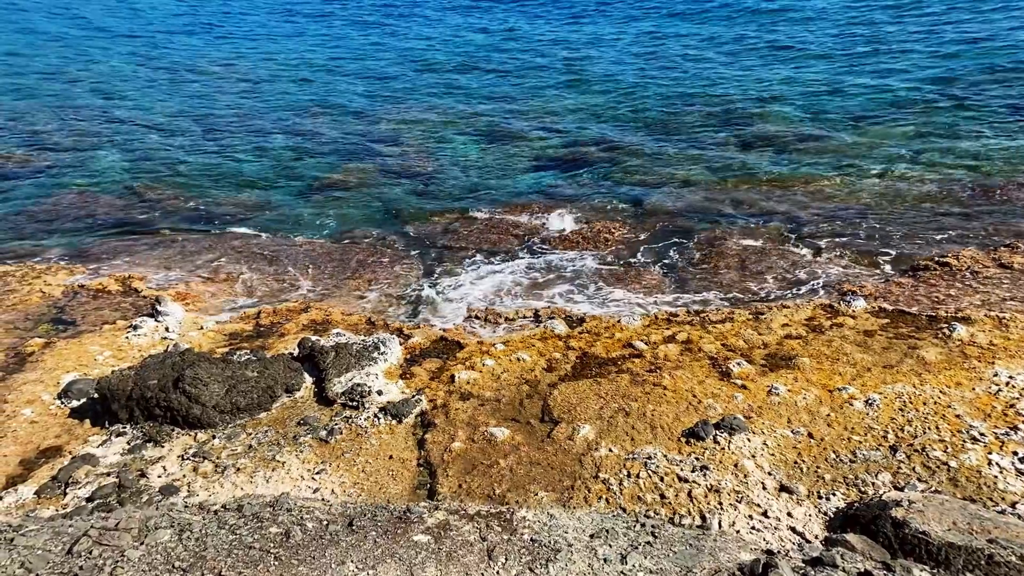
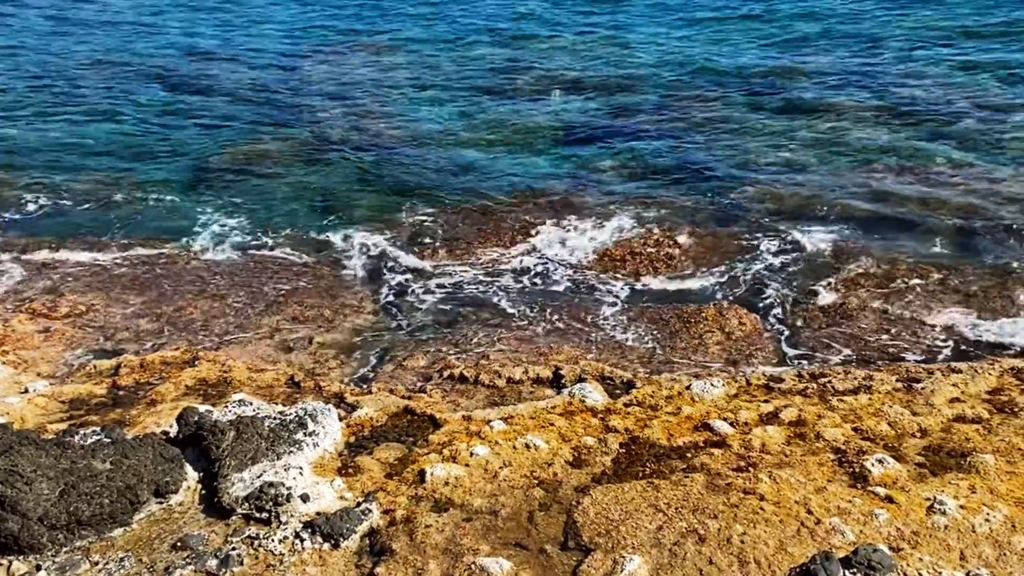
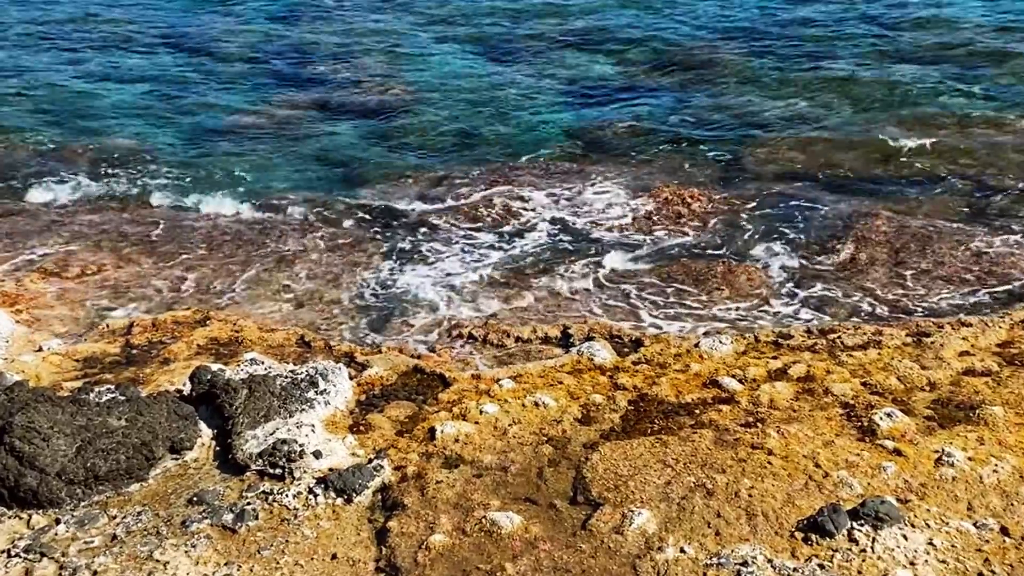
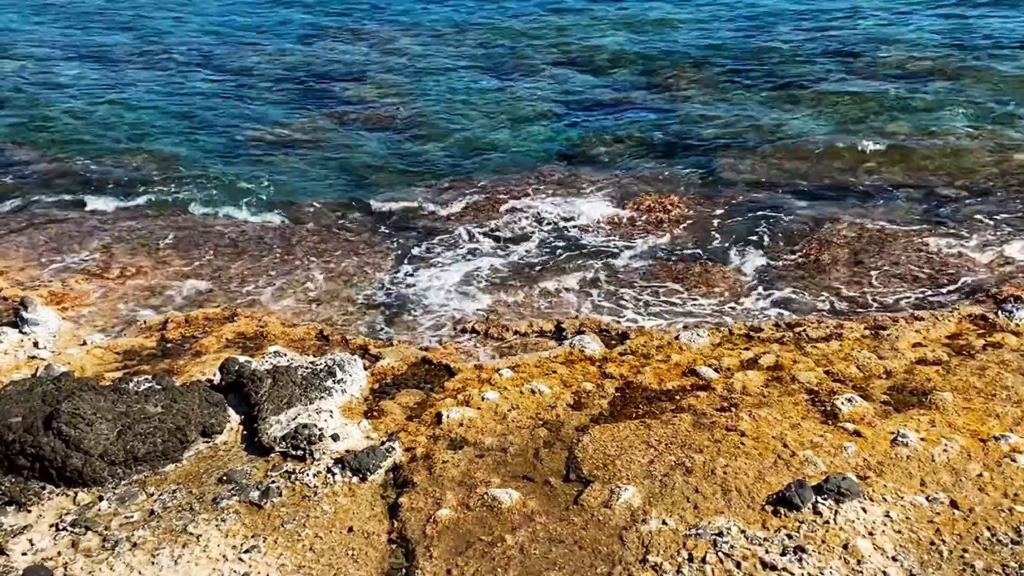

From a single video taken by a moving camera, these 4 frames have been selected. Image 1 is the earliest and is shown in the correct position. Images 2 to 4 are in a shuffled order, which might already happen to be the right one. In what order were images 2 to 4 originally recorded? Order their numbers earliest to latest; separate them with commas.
4, 3, 2
